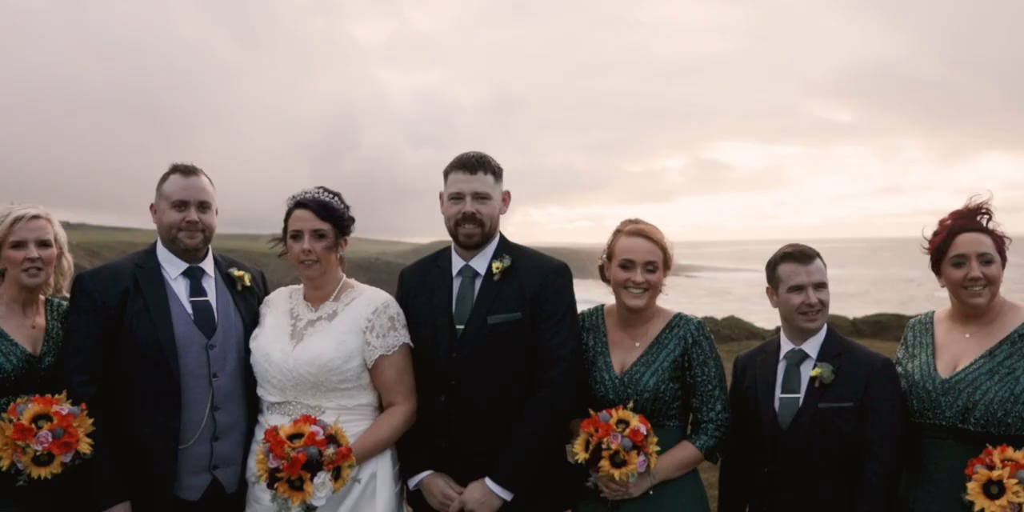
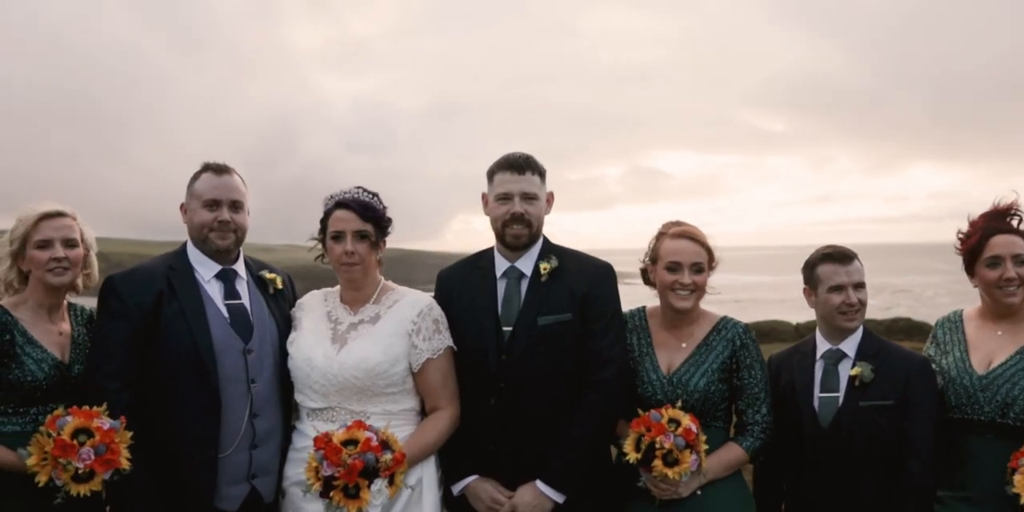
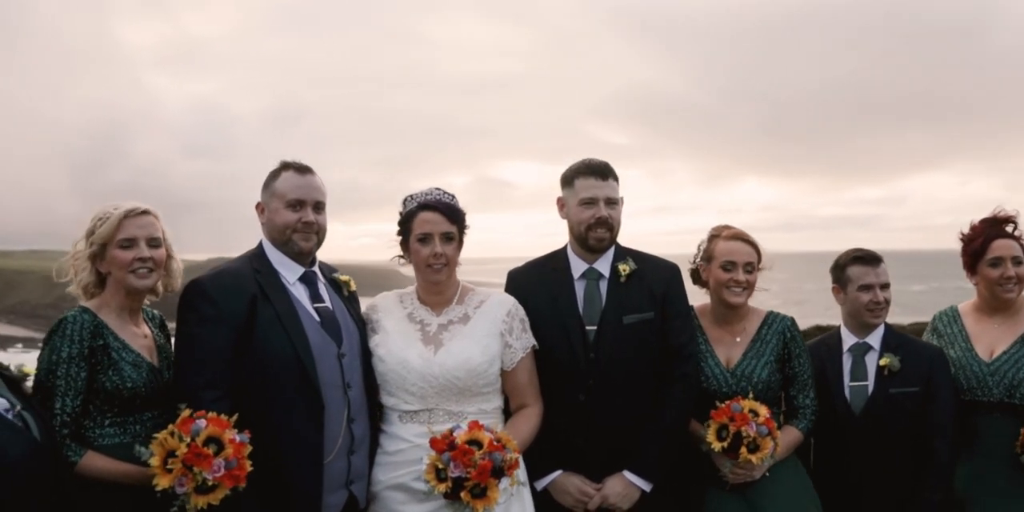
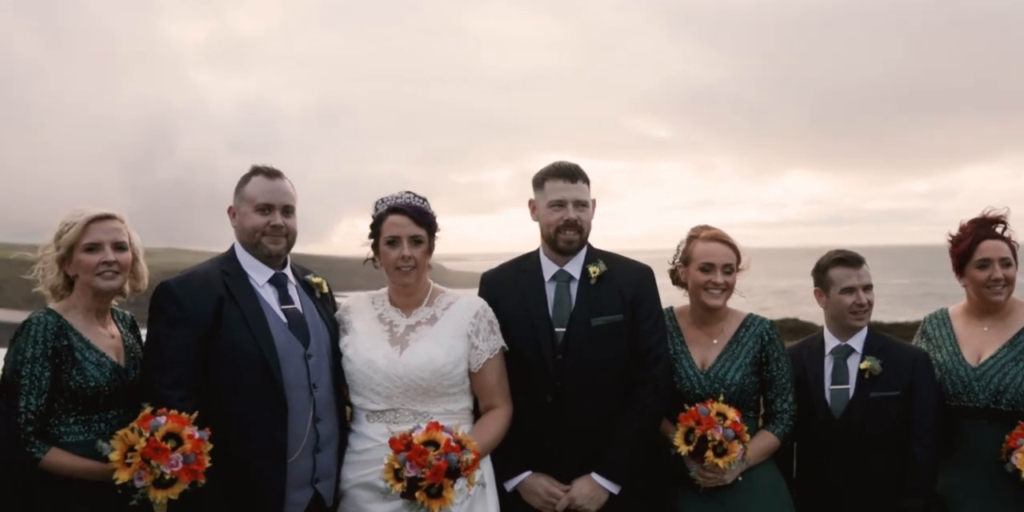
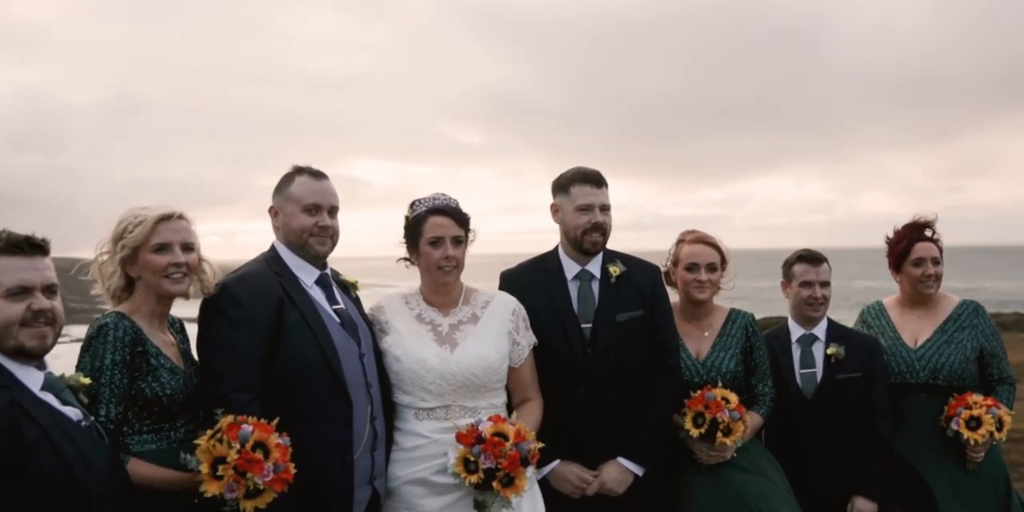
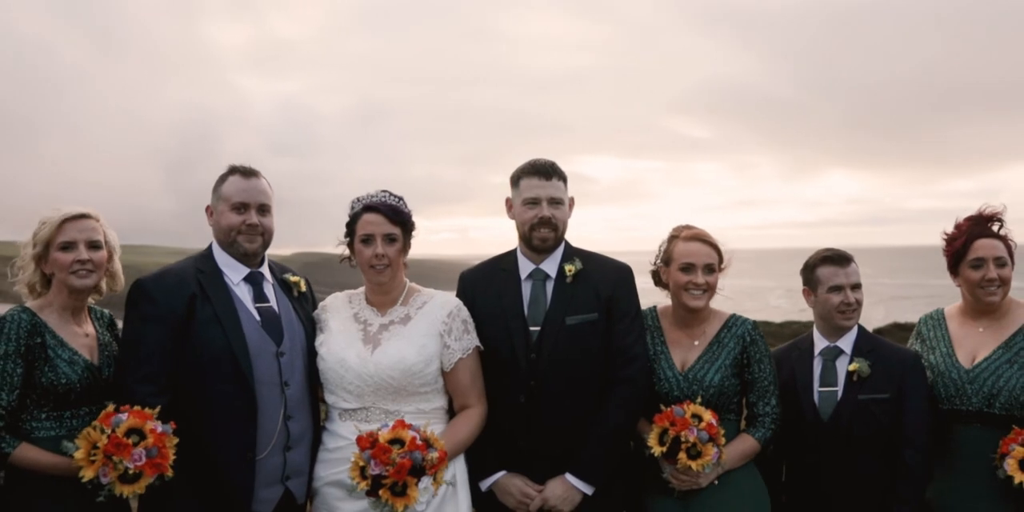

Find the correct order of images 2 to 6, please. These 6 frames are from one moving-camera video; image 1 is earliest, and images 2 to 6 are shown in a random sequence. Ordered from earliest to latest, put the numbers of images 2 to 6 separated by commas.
2, 6, 4, 3, 5
